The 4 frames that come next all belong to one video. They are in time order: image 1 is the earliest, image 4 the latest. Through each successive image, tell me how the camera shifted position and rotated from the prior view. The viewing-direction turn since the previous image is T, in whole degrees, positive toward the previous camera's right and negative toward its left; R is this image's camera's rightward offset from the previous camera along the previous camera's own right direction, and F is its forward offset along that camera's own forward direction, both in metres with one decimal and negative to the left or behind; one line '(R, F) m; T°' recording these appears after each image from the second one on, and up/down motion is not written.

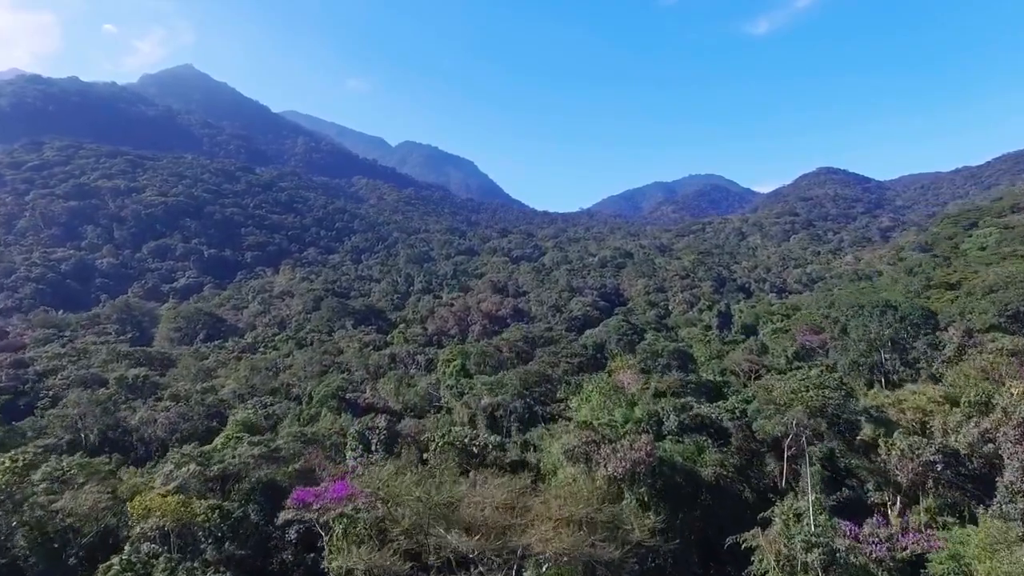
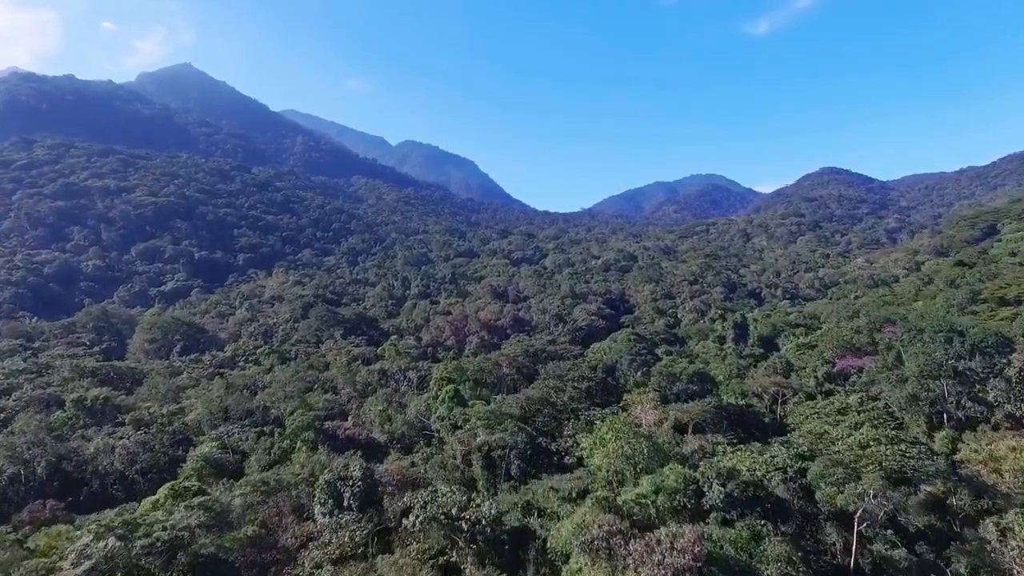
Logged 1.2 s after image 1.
(0.0, +3.0) m; 0°
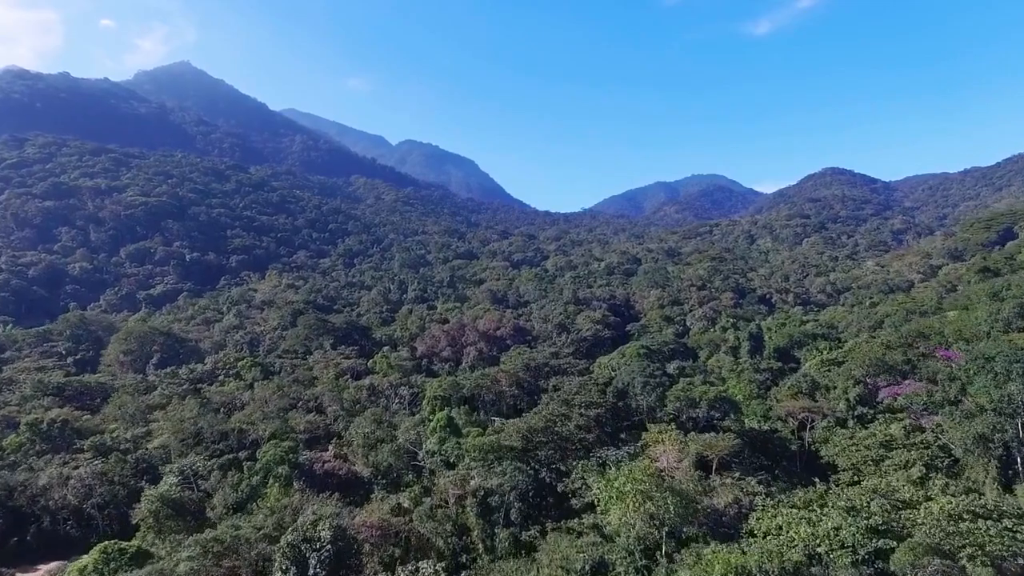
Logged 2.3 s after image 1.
(0.0, +2.6) m; 0°
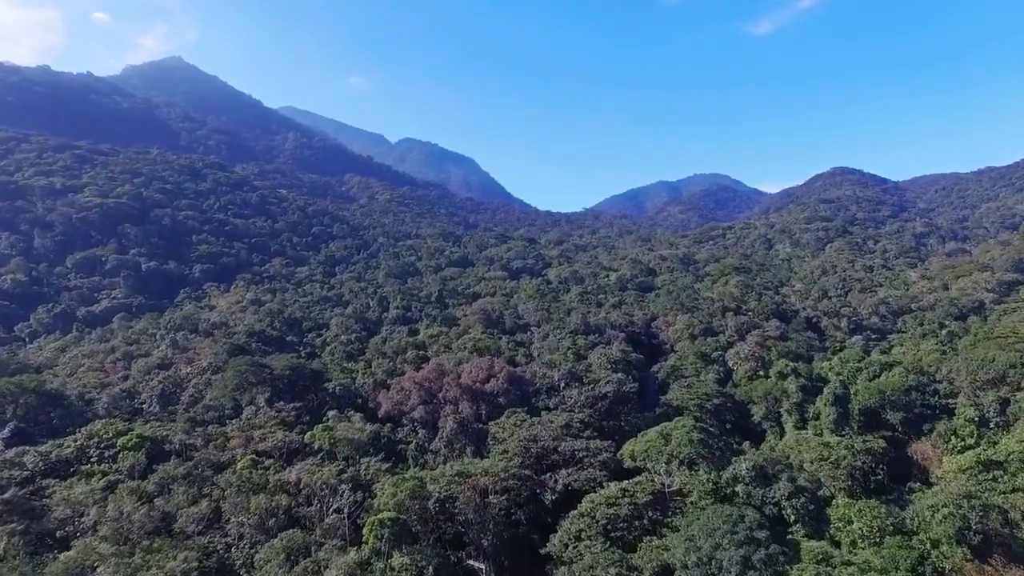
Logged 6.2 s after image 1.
(+0.3, +10.5) m; 0°
